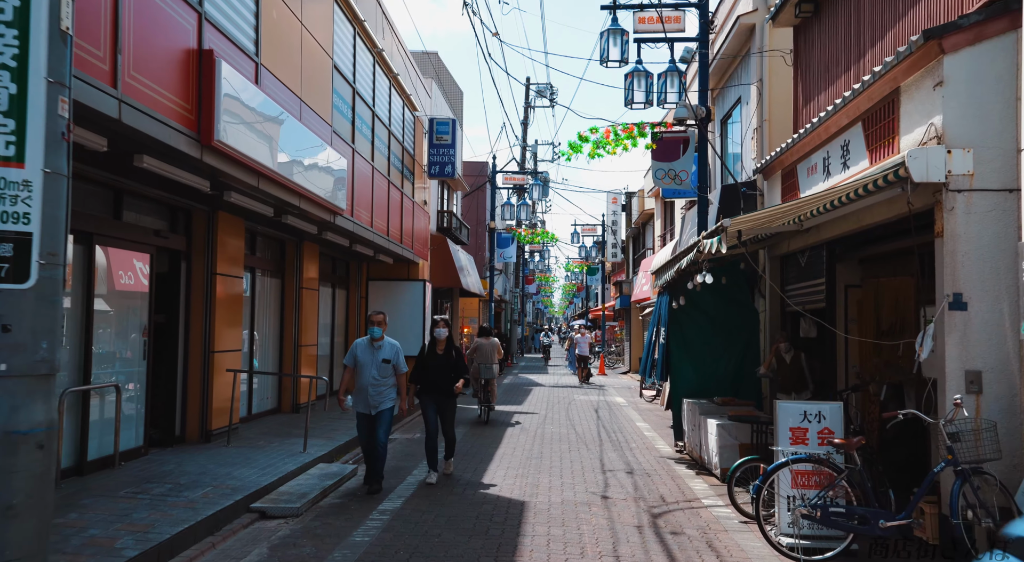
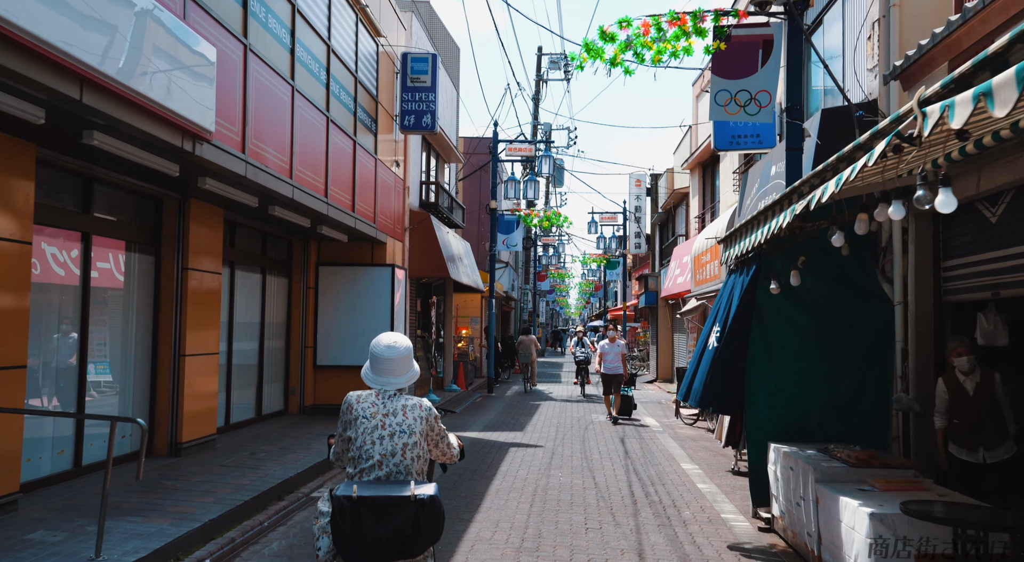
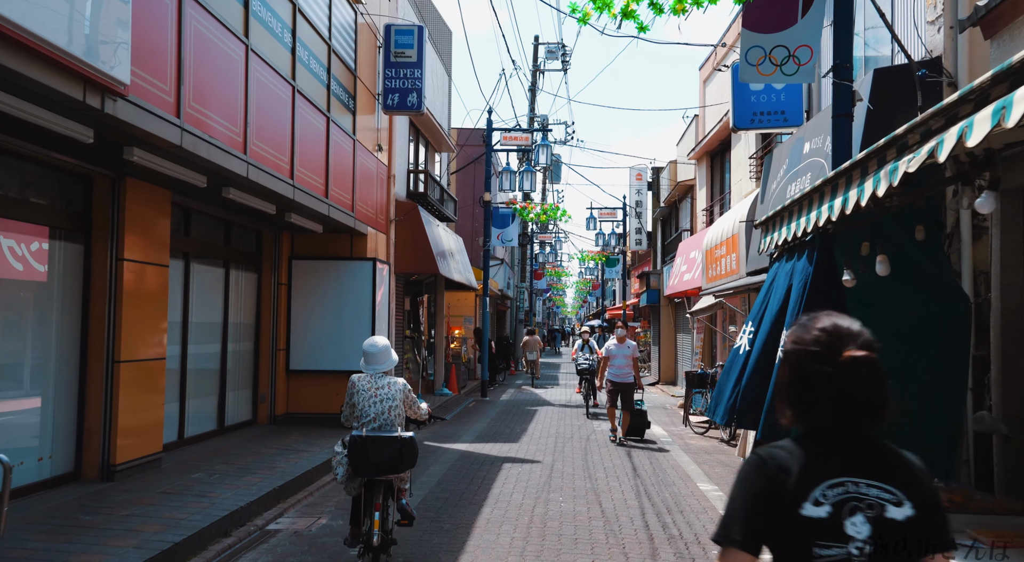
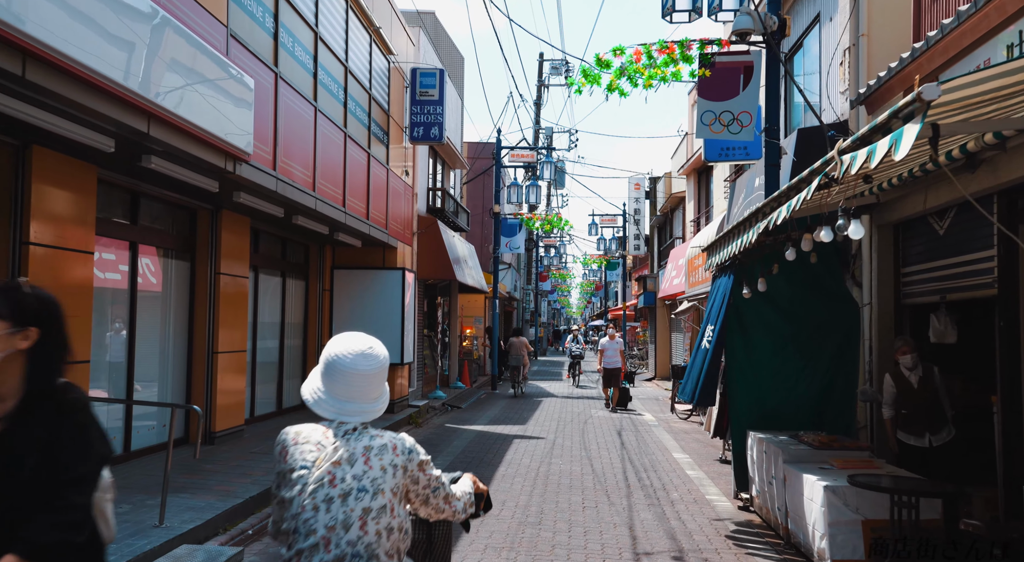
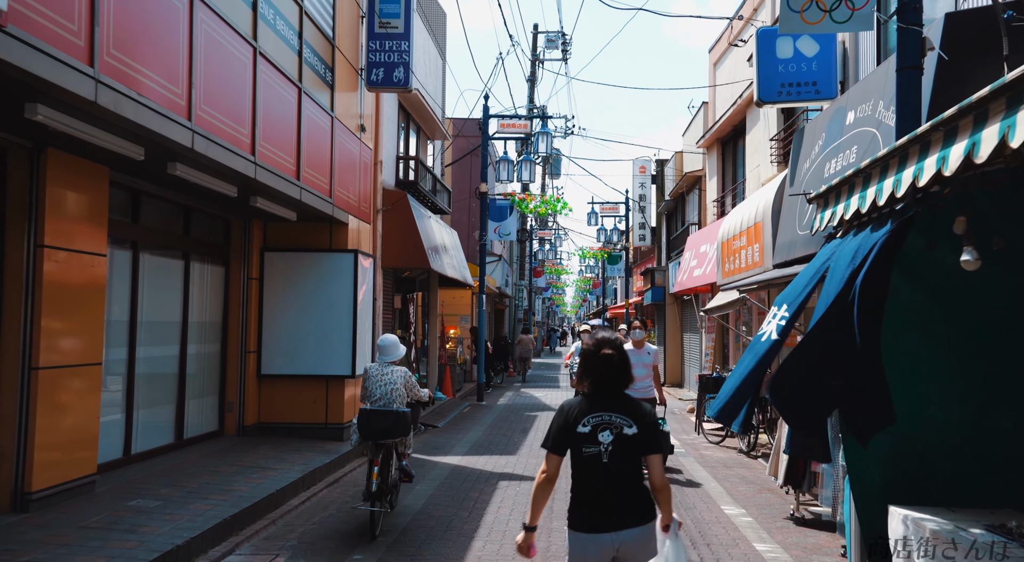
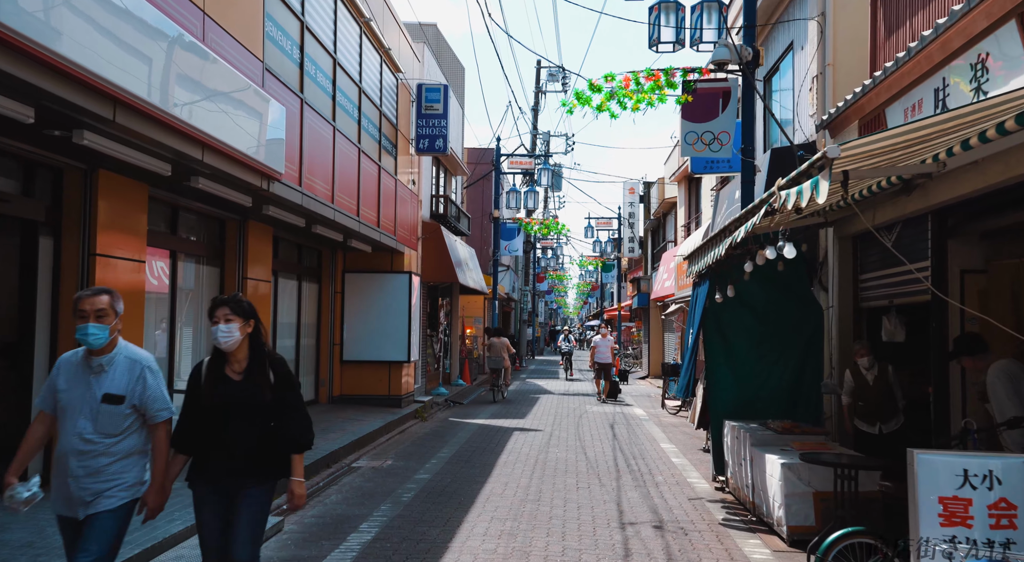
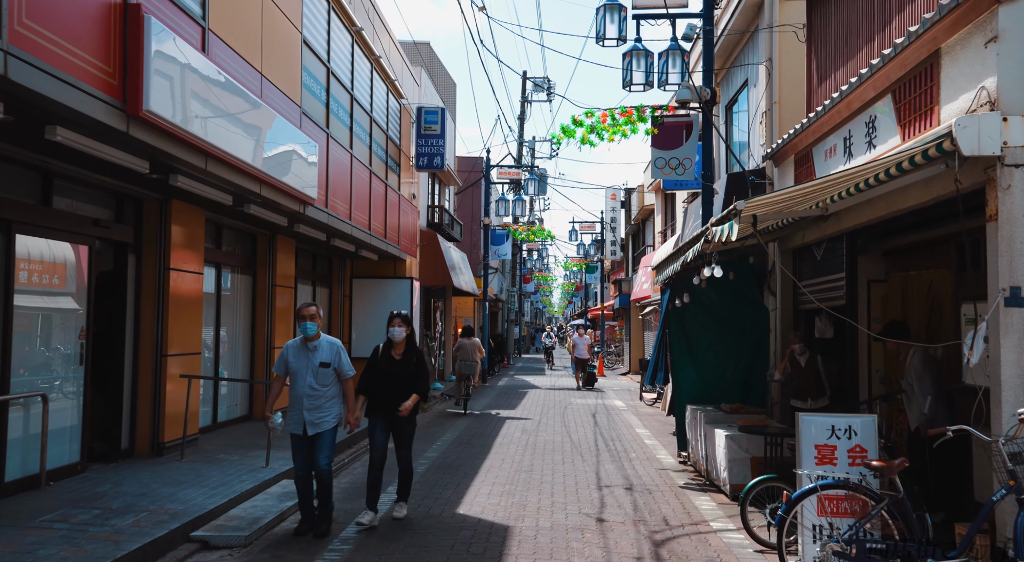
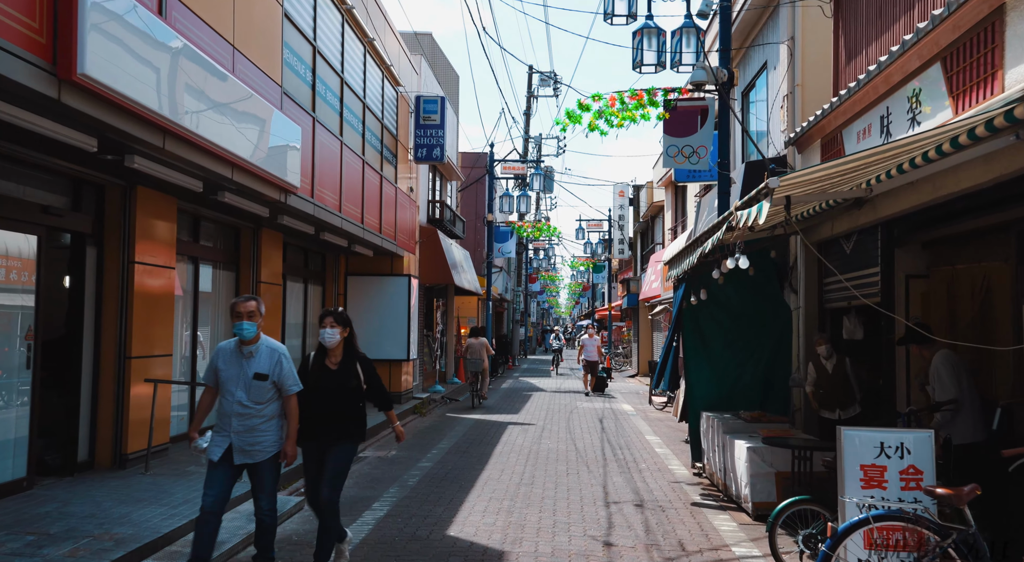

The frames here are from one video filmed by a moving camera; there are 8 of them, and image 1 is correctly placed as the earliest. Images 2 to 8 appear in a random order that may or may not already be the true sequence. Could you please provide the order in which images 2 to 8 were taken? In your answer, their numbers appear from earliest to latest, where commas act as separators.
7, 8, 6, 4, 2, 3, 5
